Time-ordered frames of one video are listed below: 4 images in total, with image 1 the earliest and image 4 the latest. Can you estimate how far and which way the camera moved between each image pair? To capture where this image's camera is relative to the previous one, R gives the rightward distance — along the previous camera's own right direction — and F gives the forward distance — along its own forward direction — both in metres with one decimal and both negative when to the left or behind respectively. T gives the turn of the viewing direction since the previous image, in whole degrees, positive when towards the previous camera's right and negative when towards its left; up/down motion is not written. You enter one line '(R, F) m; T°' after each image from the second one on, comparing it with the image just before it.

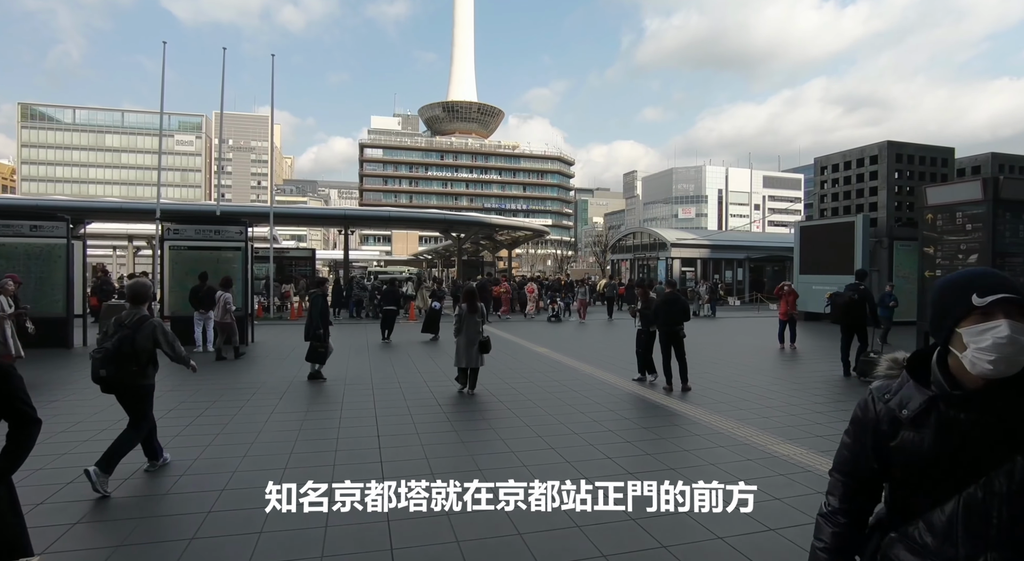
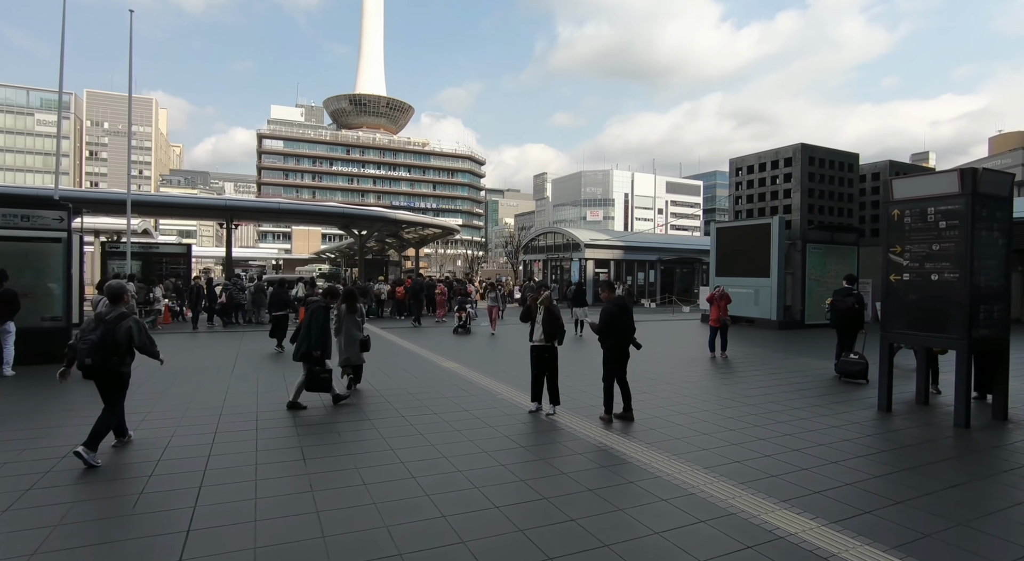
(+0.1, +1.8) m; +9°
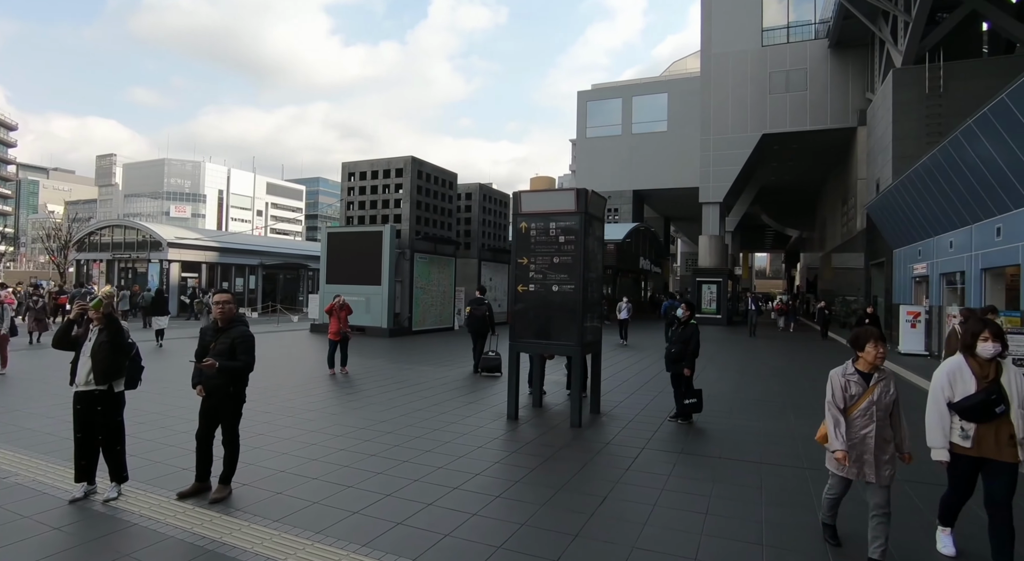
(+0.1, +1.4) m; +37°
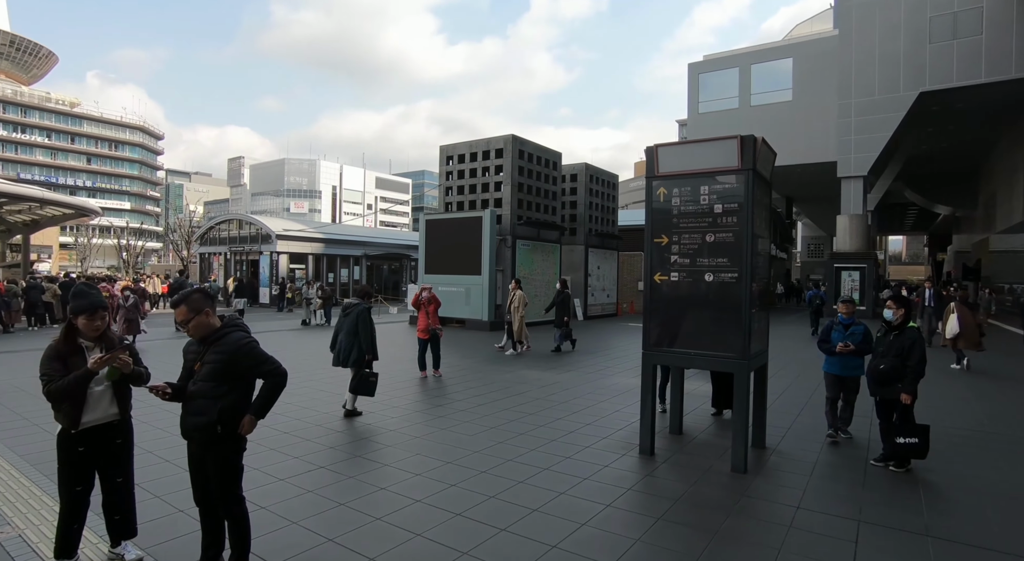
(-0.3, +1.8) m; -10°
